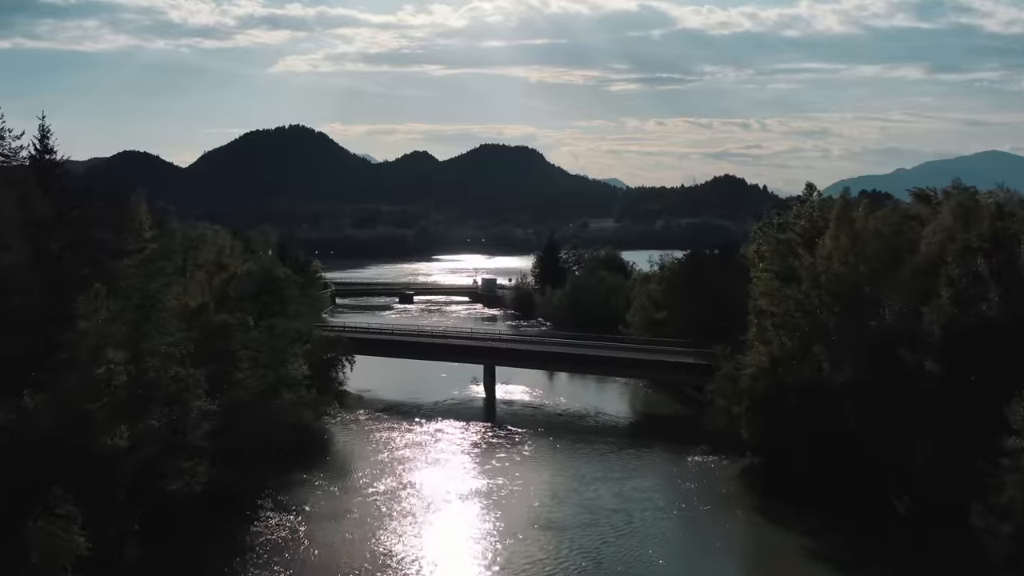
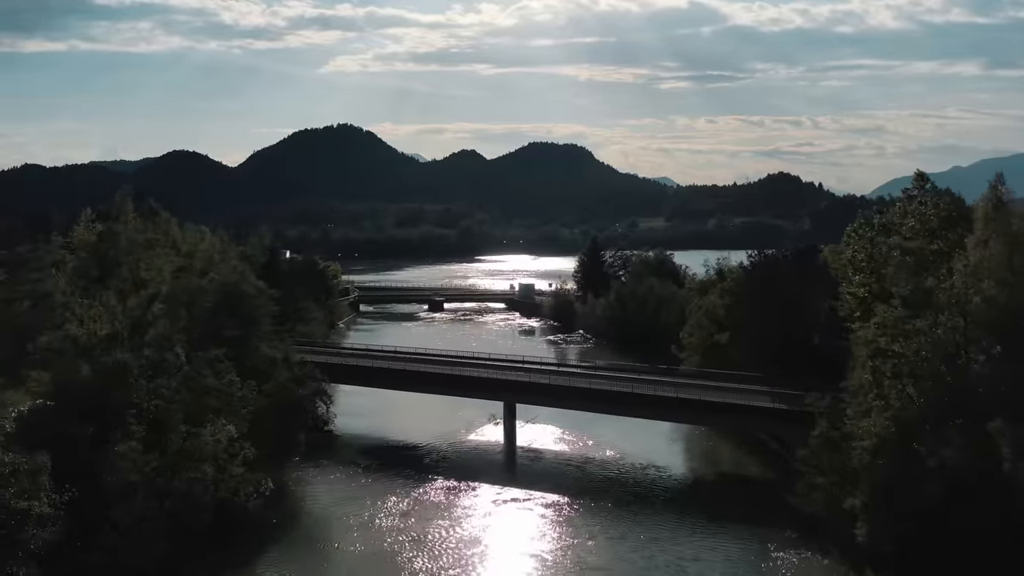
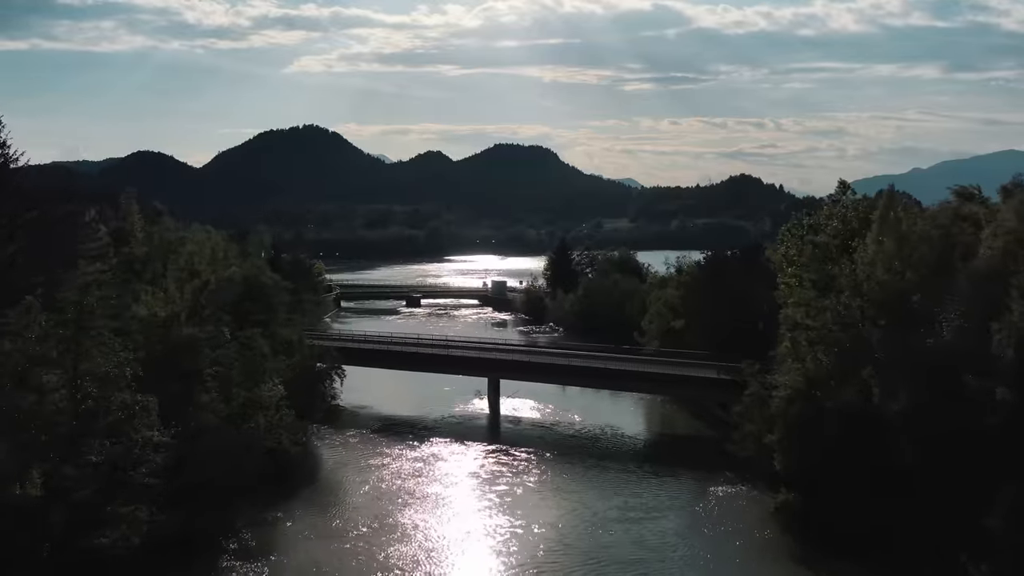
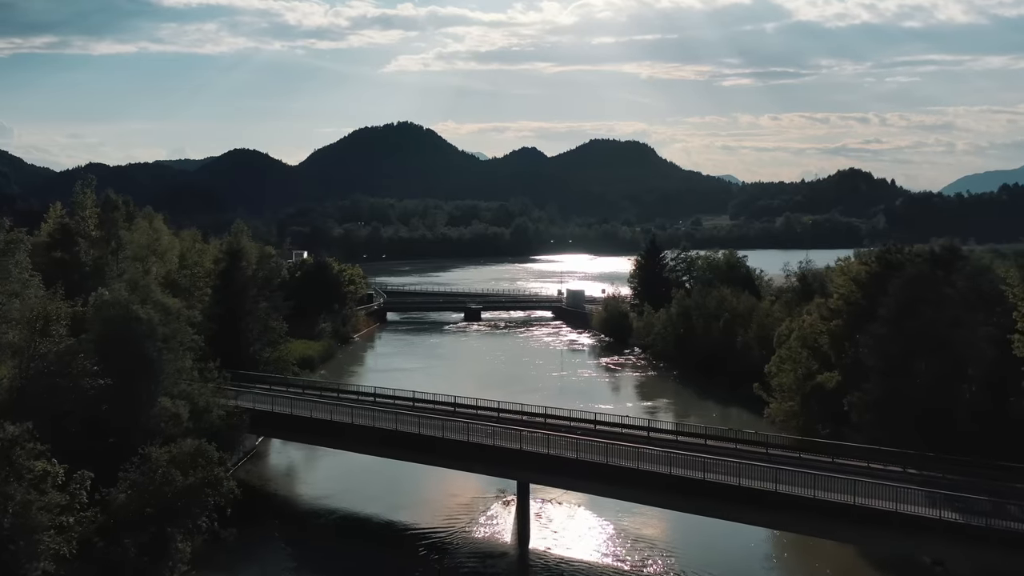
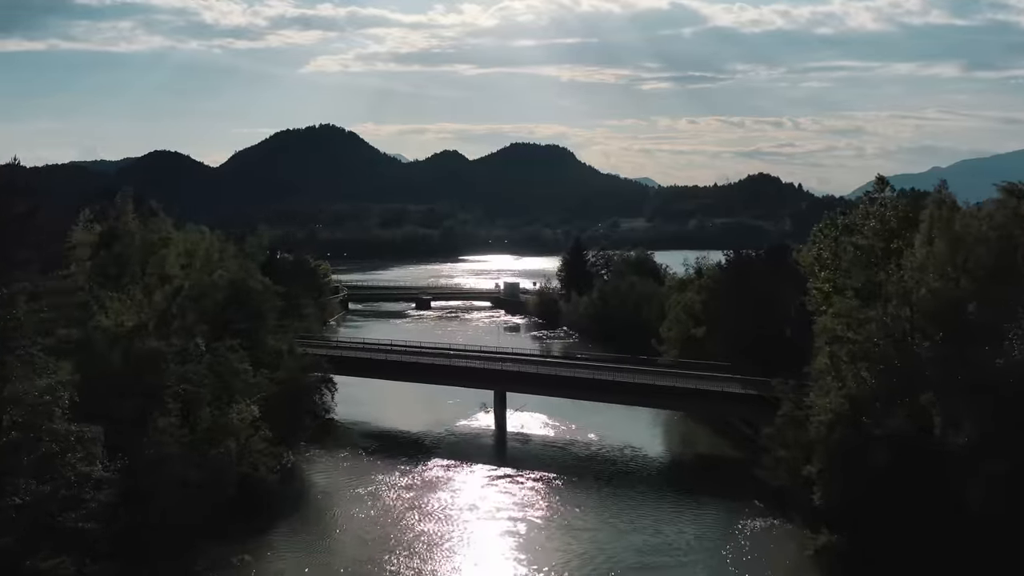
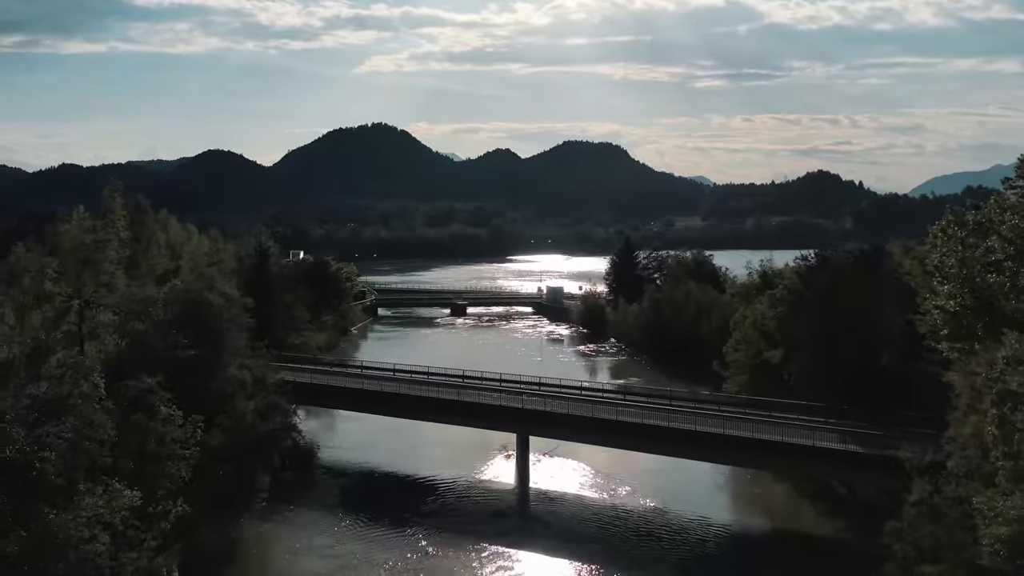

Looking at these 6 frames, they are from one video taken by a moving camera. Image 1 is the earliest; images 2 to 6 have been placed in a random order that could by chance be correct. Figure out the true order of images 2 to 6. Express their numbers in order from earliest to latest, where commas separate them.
3, 5, 2, 6, 4
